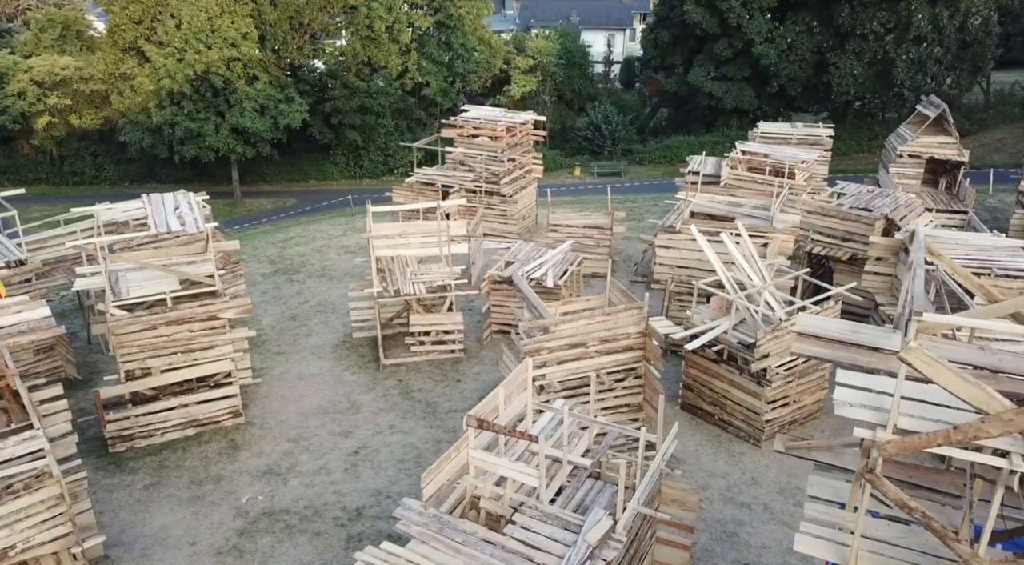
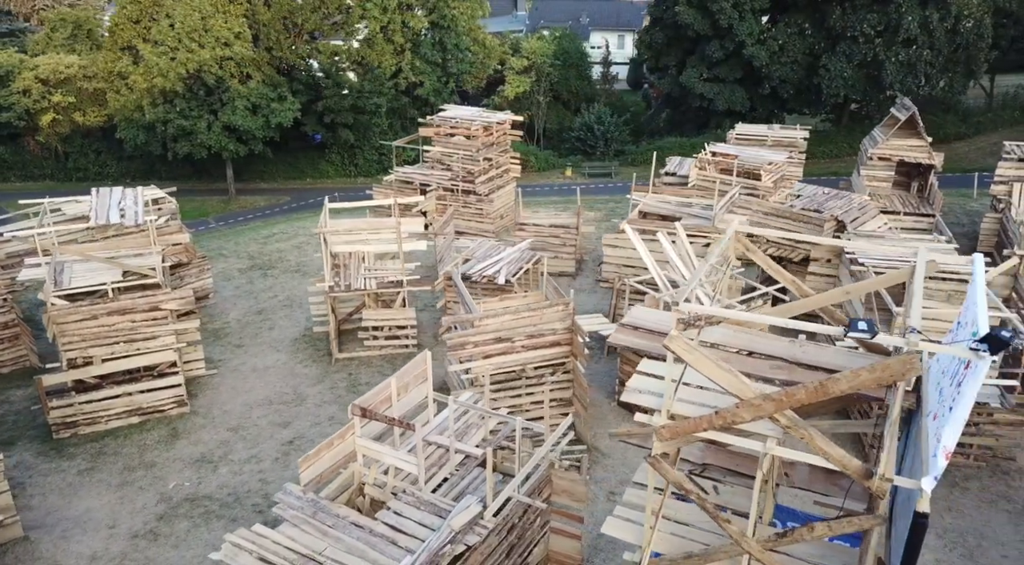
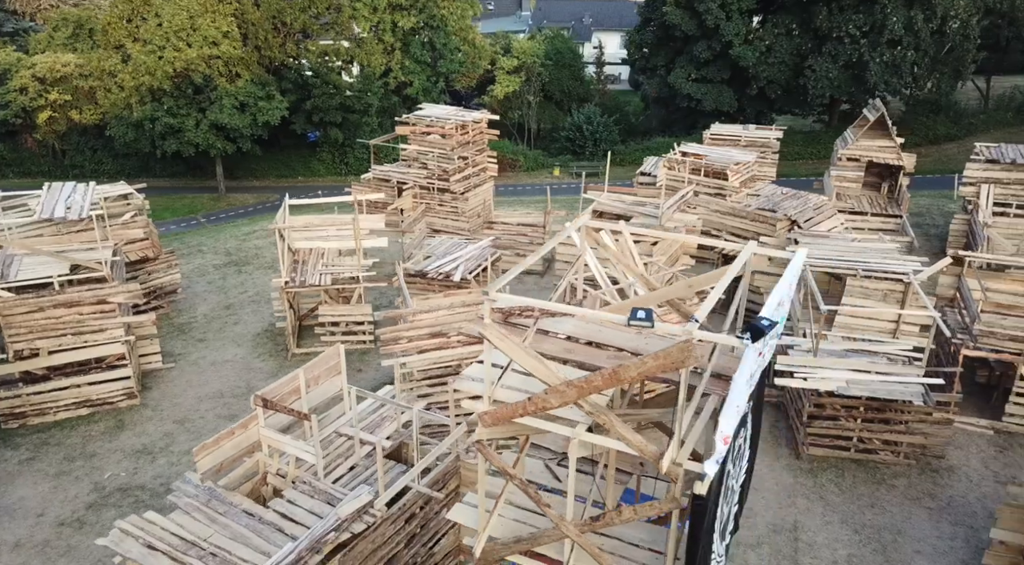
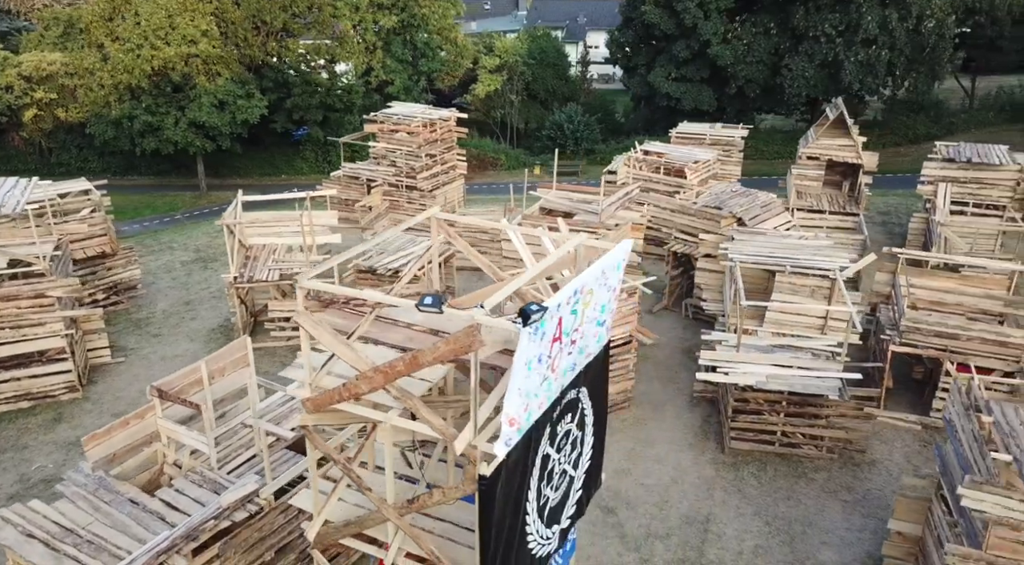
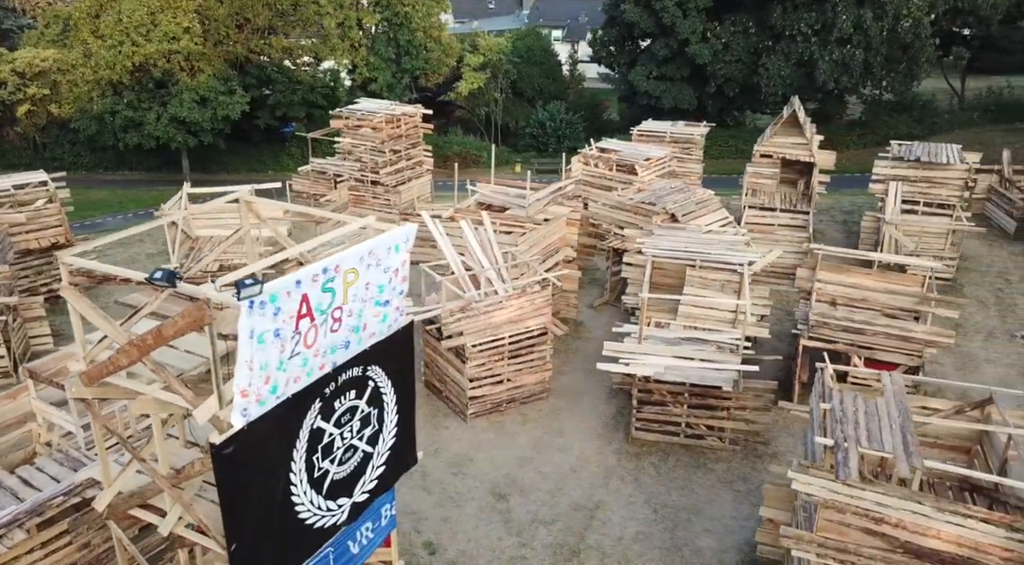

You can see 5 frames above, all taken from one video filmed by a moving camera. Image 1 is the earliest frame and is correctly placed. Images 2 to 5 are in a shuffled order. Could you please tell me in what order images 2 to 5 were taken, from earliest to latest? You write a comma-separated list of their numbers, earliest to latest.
2, 3, 4, 5
